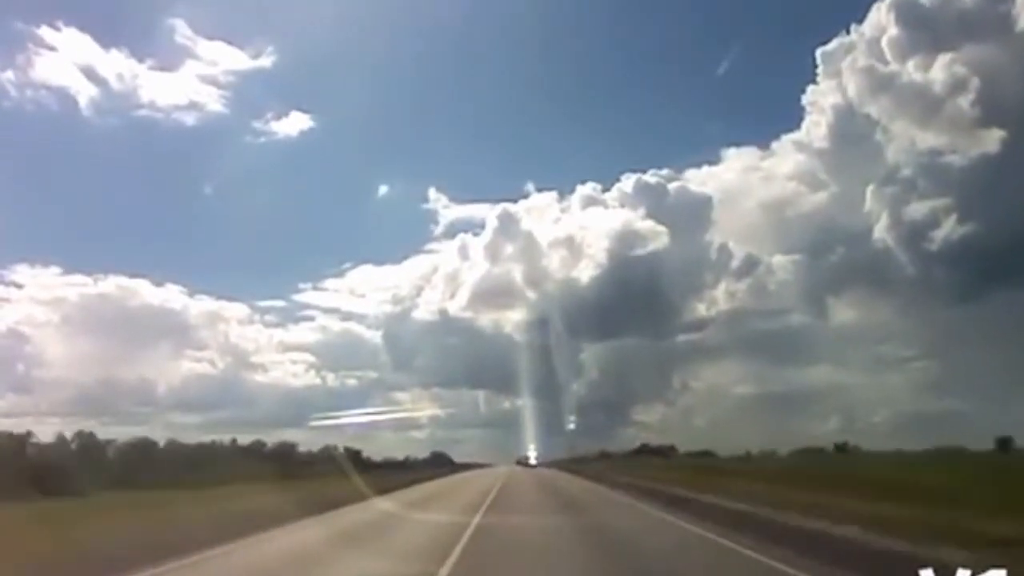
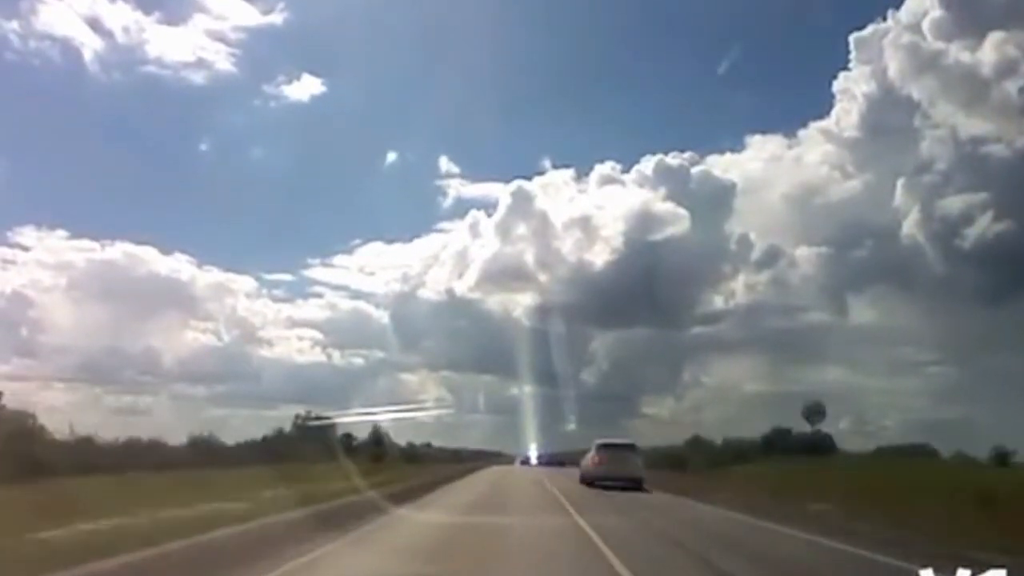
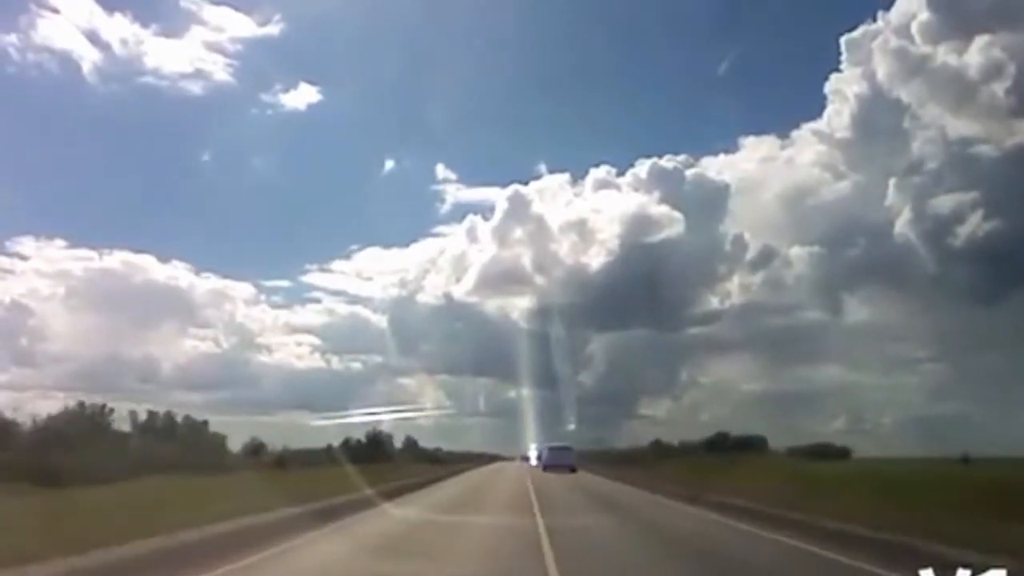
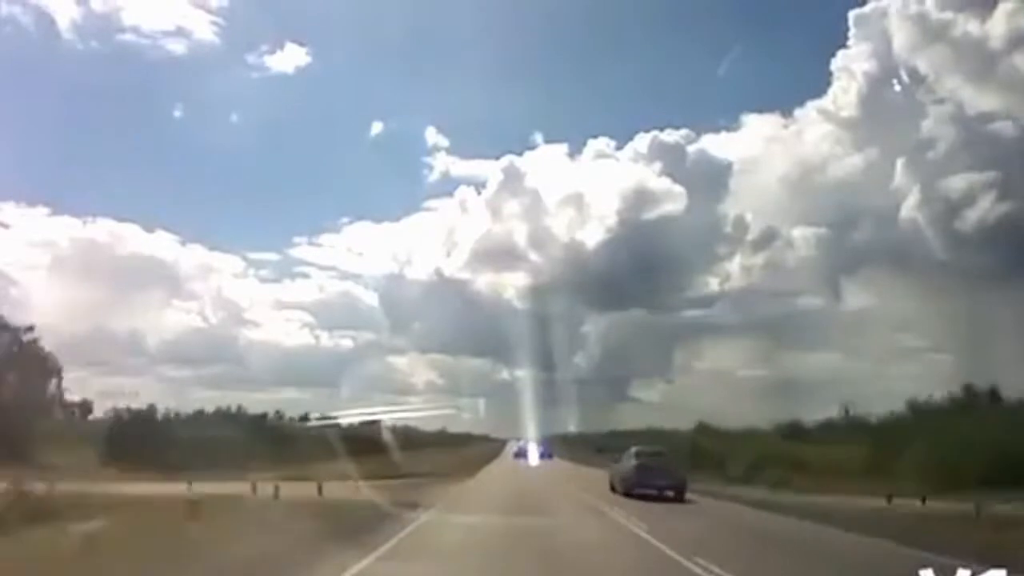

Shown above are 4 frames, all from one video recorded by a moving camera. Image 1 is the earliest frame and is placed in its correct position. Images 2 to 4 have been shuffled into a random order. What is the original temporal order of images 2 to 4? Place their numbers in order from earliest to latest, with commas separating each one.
3, 2, 4
